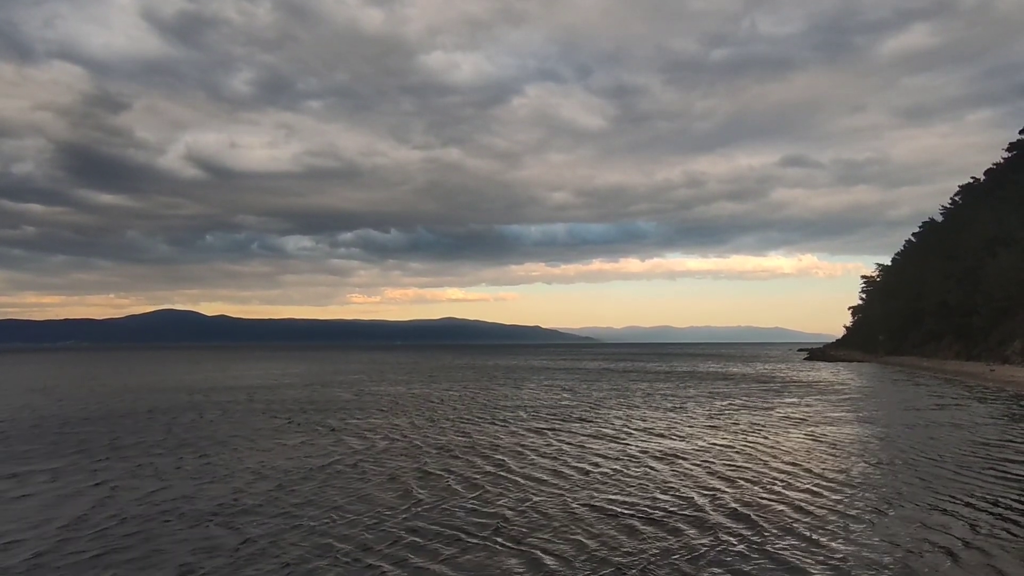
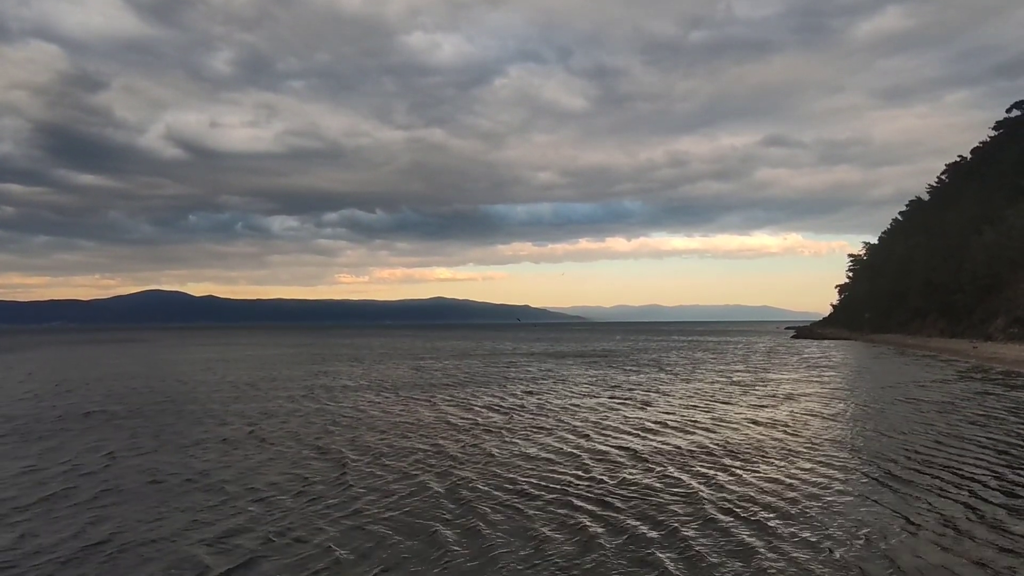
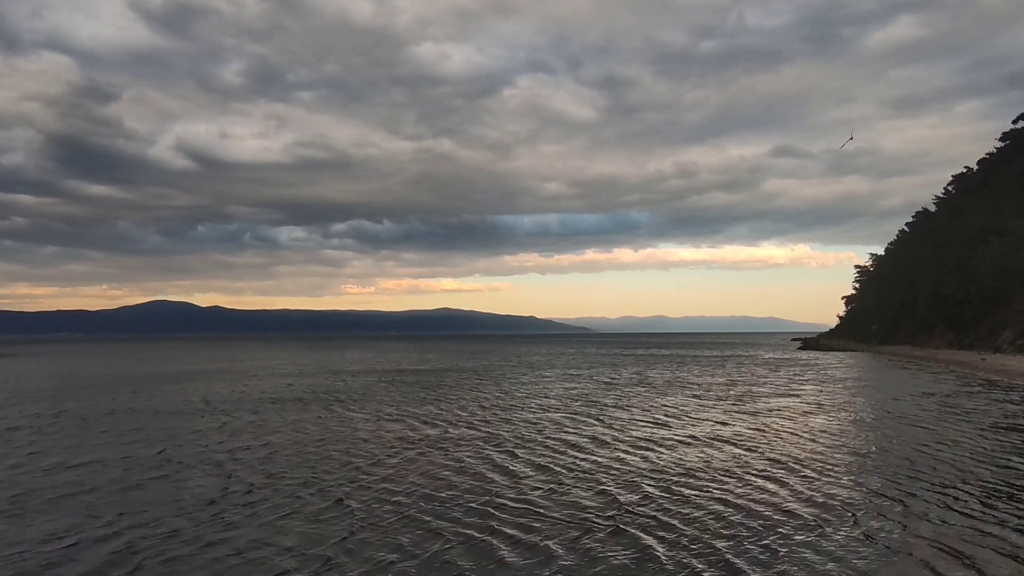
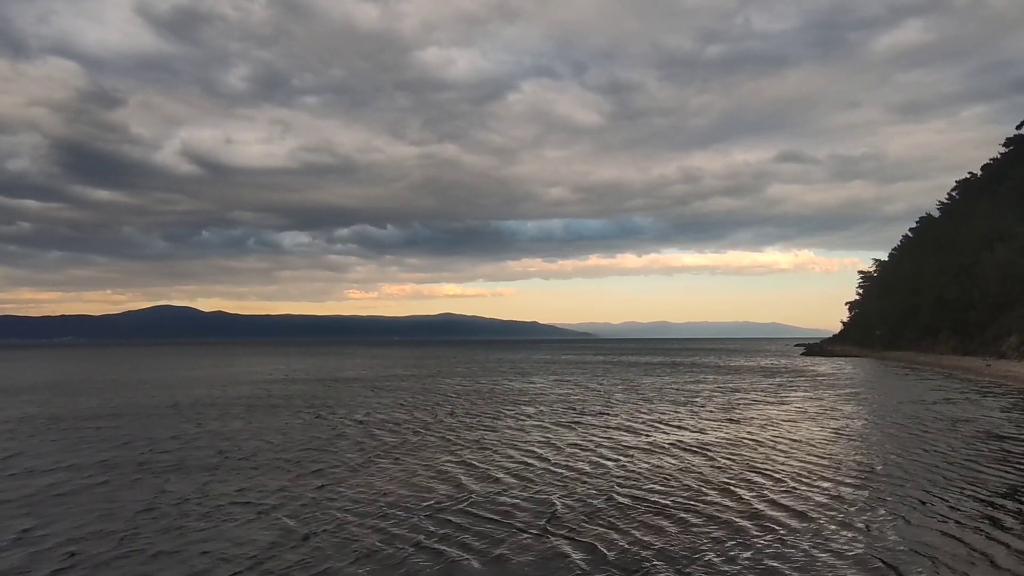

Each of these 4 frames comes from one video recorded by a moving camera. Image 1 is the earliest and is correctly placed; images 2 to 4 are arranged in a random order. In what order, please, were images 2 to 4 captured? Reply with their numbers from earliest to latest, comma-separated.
4, 3, 2
